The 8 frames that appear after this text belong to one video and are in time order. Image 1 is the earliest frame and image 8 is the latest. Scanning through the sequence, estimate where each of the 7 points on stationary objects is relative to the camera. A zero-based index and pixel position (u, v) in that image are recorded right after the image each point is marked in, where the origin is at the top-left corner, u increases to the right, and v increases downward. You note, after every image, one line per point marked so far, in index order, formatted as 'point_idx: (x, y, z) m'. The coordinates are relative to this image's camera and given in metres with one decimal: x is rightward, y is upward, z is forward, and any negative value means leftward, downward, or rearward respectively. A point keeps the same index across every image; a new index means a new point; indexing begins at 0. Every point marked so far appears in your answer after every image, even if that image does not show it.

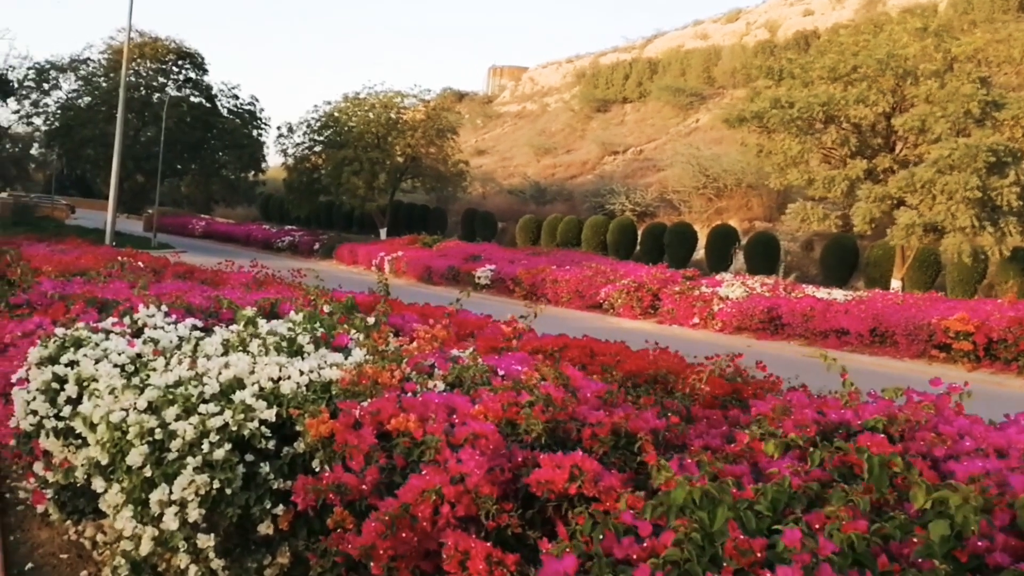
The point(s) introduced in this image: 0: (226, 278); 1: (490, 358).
0: (-3.4, +0.1, +10.9) m
1: (-0.1, -0.4, +5.1) m
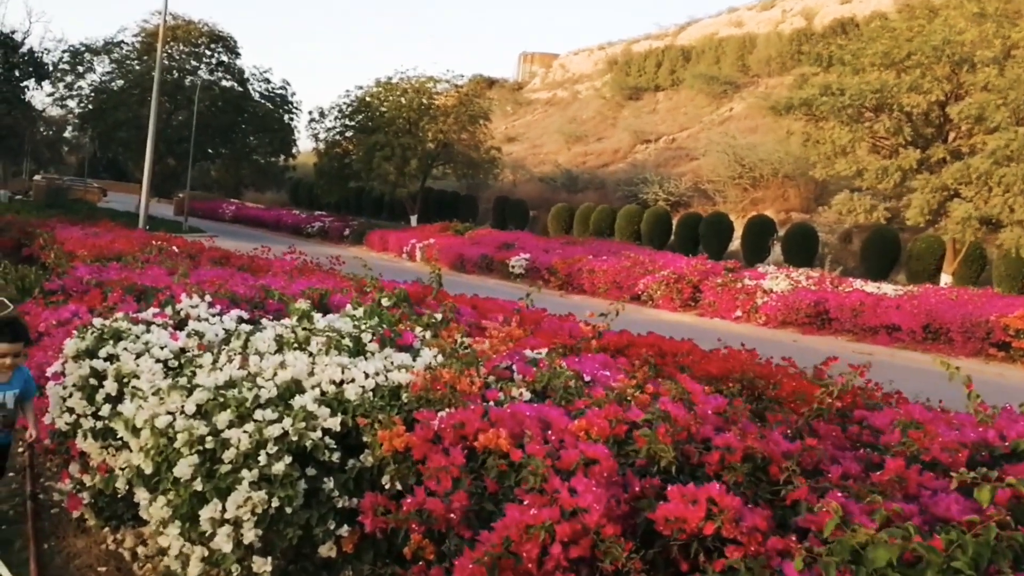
0: (-2.8, +0.3, +10.5) m
1: (+0.3, -0.3, +4.6) m
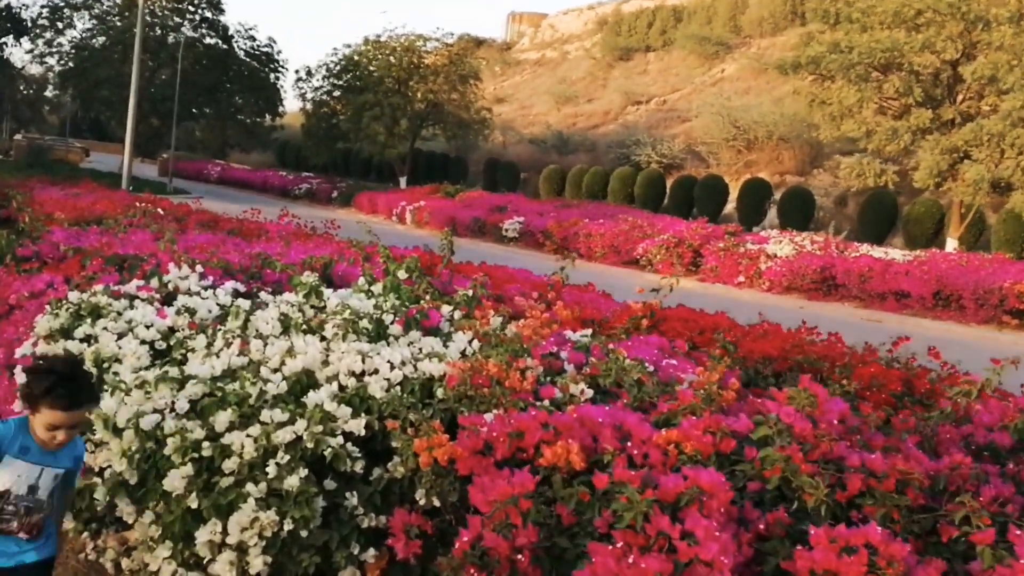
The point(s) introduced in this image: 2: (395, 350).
0: (-2.7, +0.6, +9.8) m
1: (+0.4, -0.2, +3.9) m
2: (-0.4, -0.2, +3.5) m
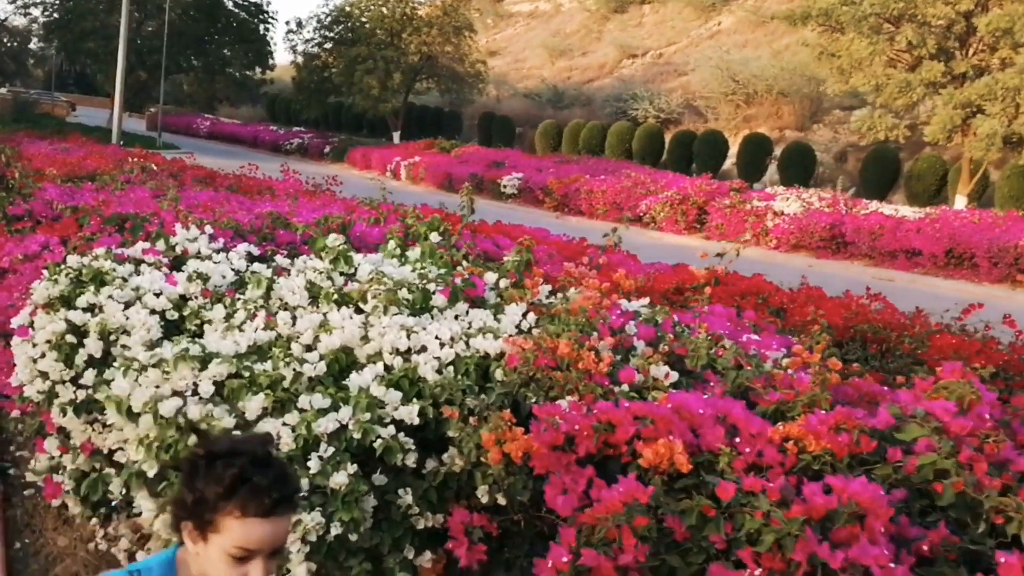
0: (-2.5, +1.0, +9.4) m
1: (+0.6, -0.1, +3.5) m
2: (-0.2, -0.1, +3.1) m
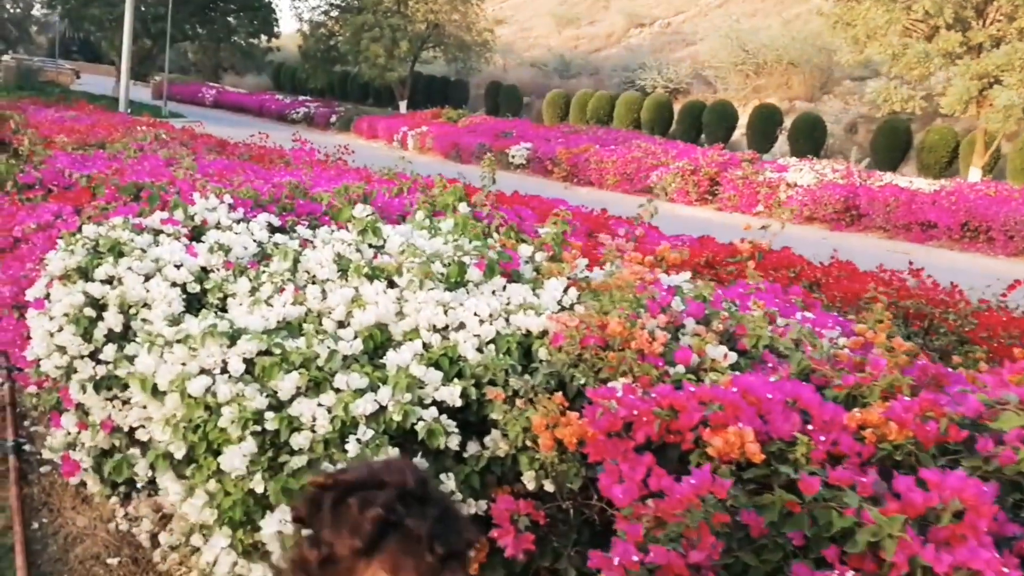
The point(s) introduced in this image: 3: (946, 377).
0: (-2.4, +1.3, +9.2) m
1: (+0.8, 0.0, +3.4) m
2: (-0.1, 0.0, +3.0) m
3: (+1.1, -0.2, +2.5) m
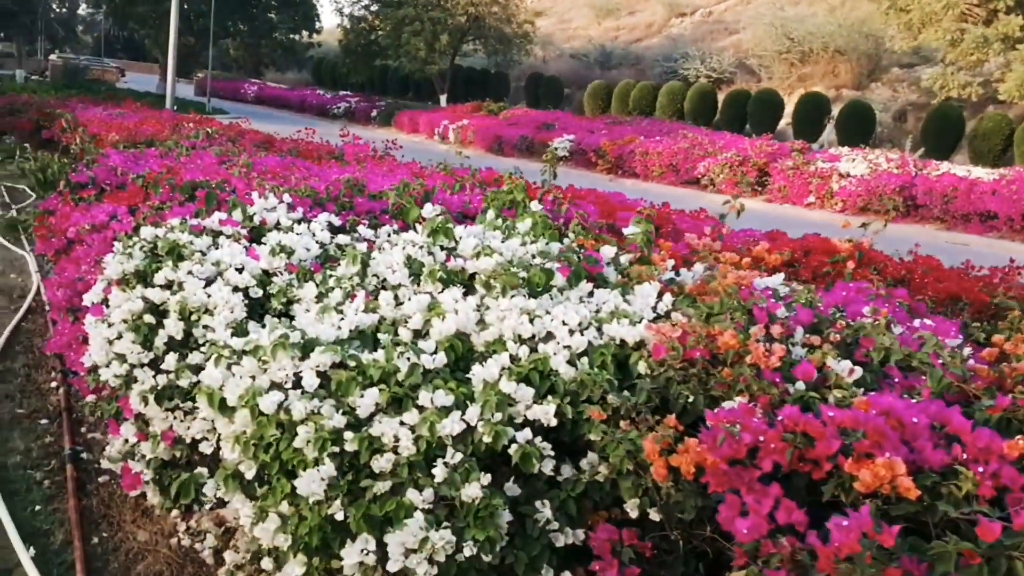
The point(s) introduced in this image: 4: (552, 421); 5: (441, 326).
0: (-1.9, +1.3, +9.0) m
1: (+1.1, 0.0, +3.1) m
2: (+0.2, -0.1, +2.8) m
3: (+1.4, -0.3, +2.2) m
4: (+0.1, -0.3, +2.4) m
5: (-0.2, -0.1, +2.7) m
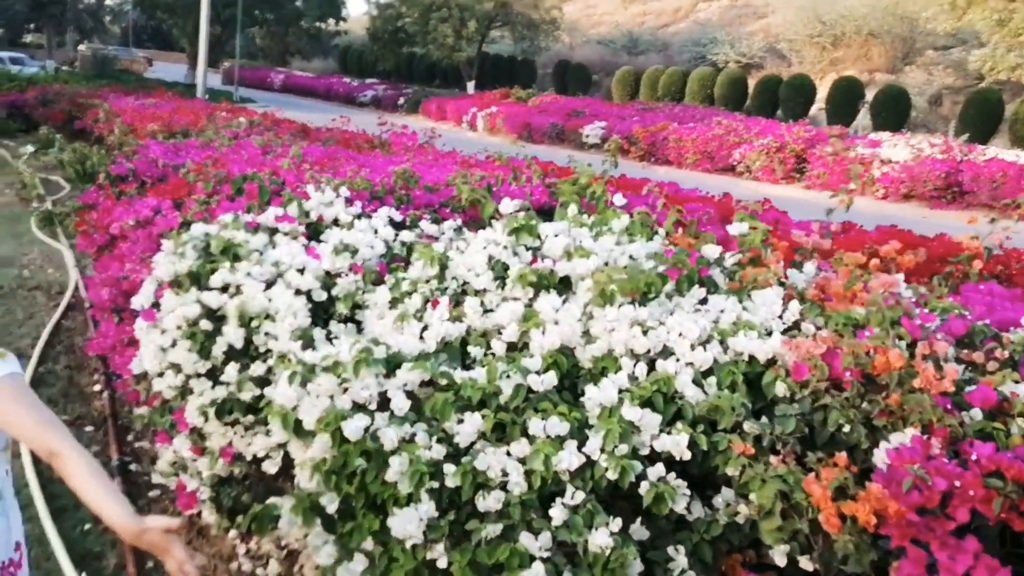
0: (-1.4, +1.4, +8.7) m
1: (+1.3, 0.0, +2.8) m
2: (+0.5, -0.1, +2.5) m
3: (+1.7, -0.3, +1.9) m
4: (+0.4, -0.4, +2.0) m
5: (+0.1, -0.1, +2.4) m
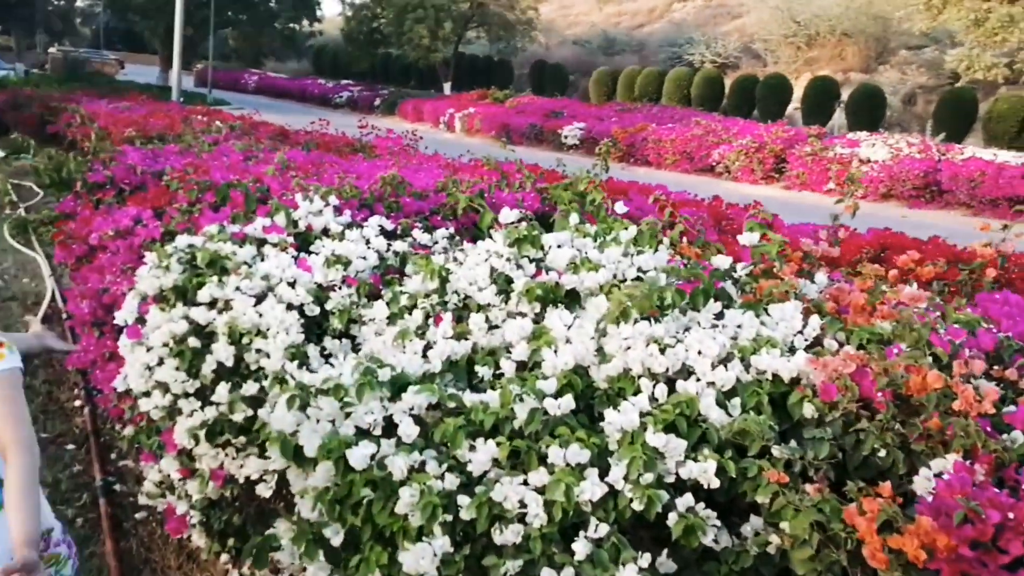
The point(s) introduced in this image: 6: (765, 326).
0: (-1.6, +1.3, +8.6) m
1: (+1.4, -0.1, +2.7) m
2: (+0.5, -0.1, +2.4) m
3: (+1.7, -0.3, +1.8) m
4: (+0.4, -0.4, +1.9) m
5: (+0.1, -0.2, +2.3) m
6: (+0.6, -0.1, +2.5) m
